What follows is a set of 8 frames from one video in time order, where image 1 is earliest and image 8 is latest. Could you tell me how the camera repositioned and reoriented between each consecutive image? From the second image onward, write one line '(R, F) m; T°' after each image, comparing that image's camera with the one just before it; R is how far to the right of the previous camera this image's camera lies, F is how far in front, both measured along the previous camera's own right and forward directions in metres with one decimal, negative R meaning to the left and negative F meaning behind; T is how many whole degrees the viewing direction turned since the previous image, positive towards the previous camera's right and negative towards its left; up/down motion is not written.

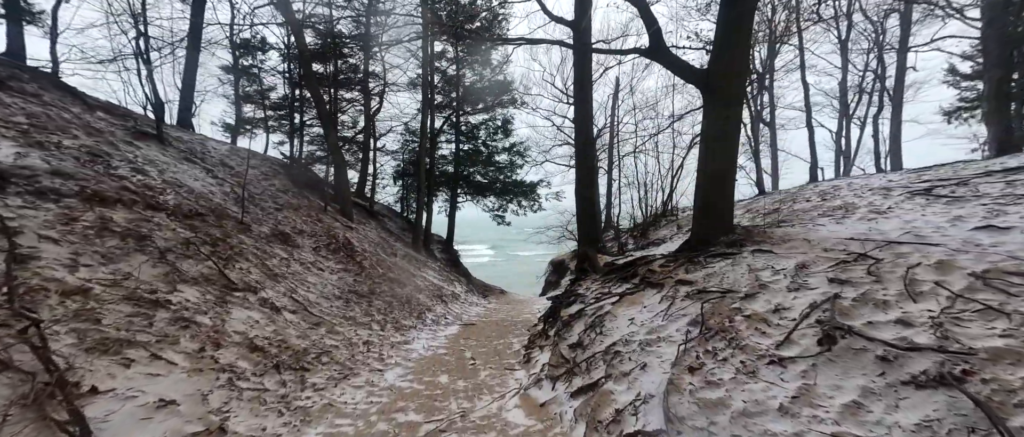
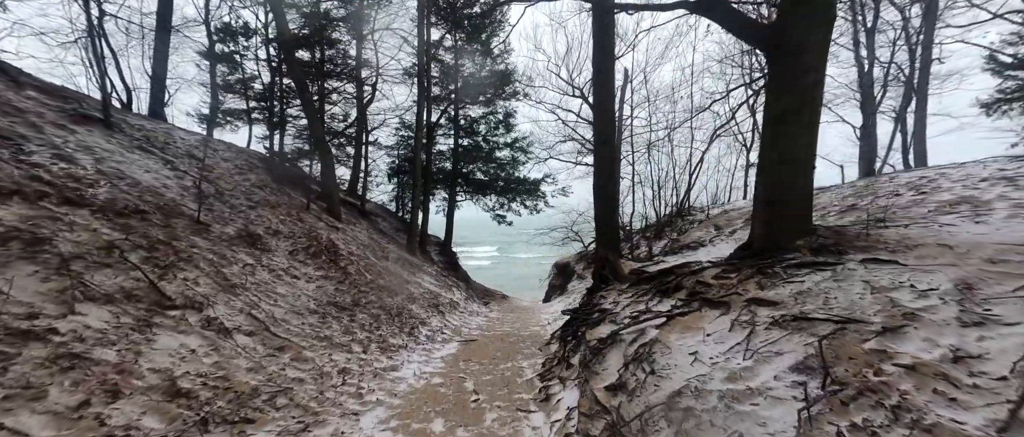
(-0.2, +1.2) m; 0°
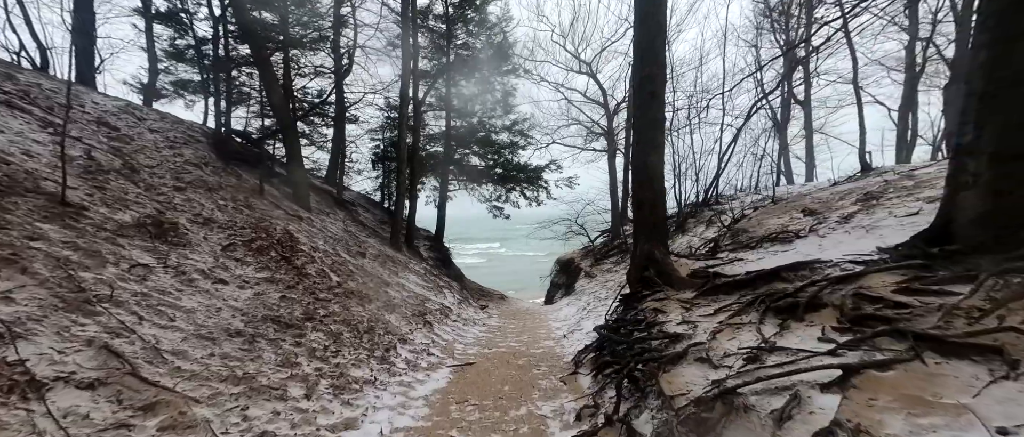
(-0.2, +2.0) m; +1°
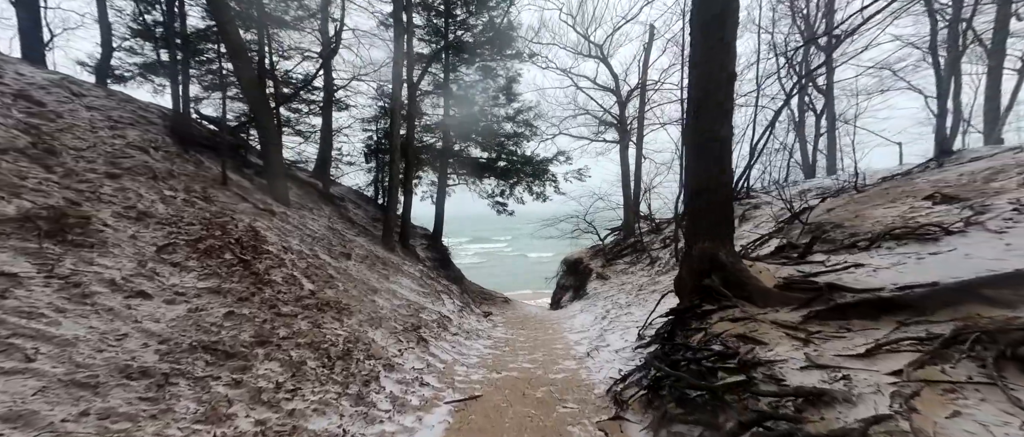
(-0.2, +1.3) m; 0°
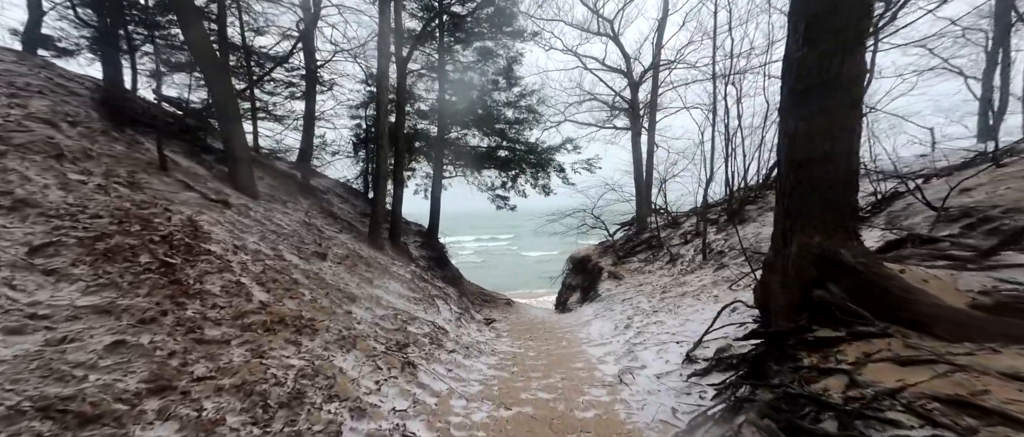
(-0.1, +1.4) m; 0°
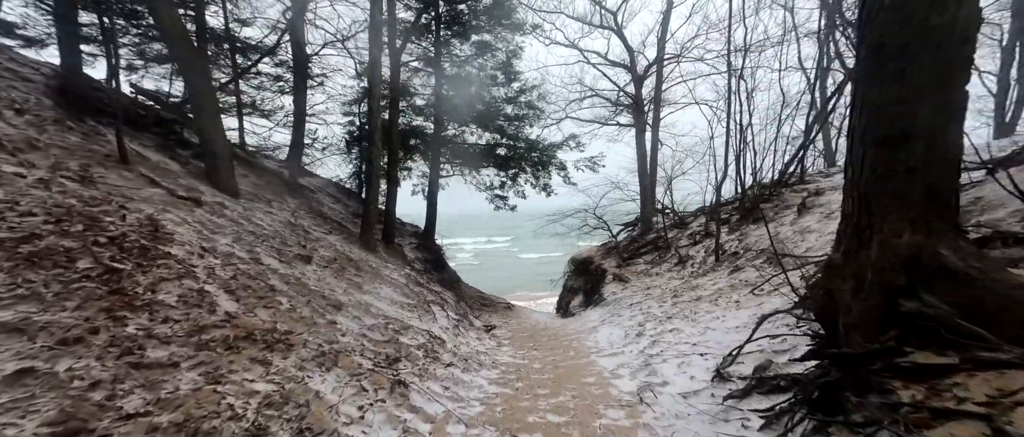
(-0.1, +0.6) m; 0°
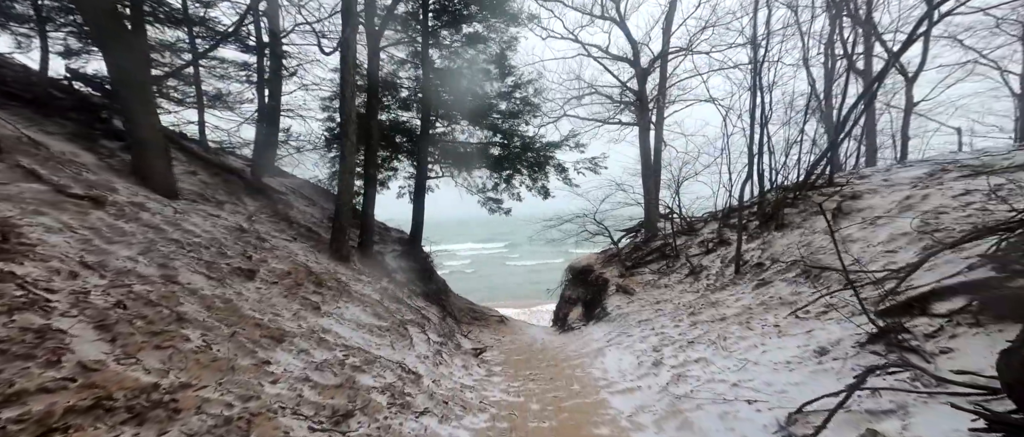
(0.0, +1.2) m; +1°
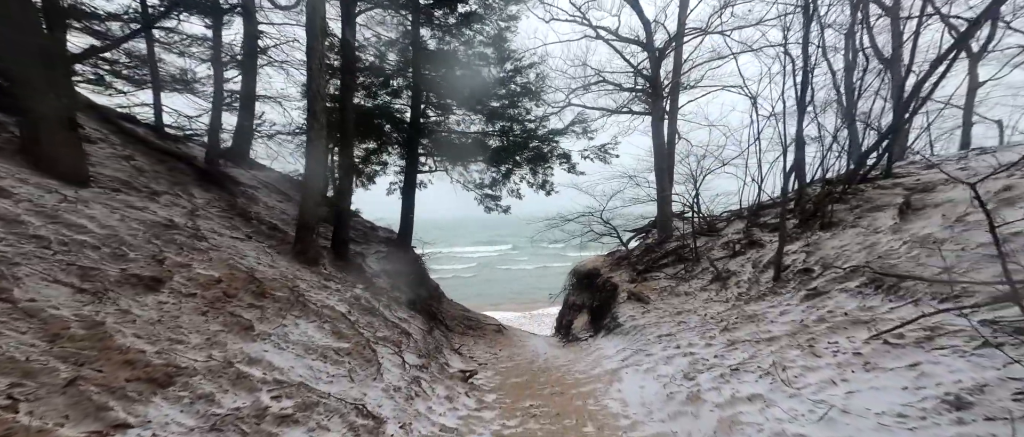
(+0.1, +1.3) m; 0°
